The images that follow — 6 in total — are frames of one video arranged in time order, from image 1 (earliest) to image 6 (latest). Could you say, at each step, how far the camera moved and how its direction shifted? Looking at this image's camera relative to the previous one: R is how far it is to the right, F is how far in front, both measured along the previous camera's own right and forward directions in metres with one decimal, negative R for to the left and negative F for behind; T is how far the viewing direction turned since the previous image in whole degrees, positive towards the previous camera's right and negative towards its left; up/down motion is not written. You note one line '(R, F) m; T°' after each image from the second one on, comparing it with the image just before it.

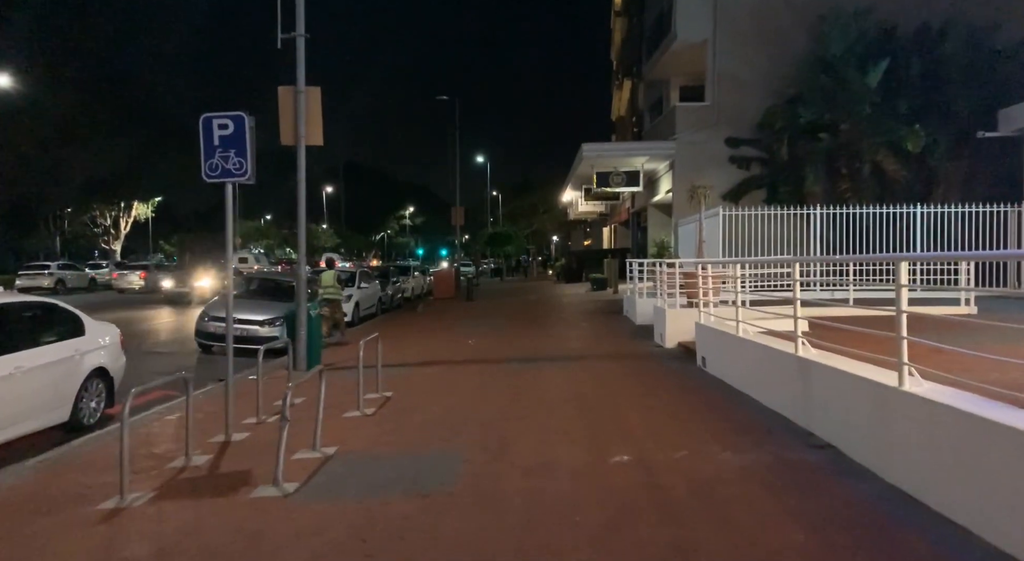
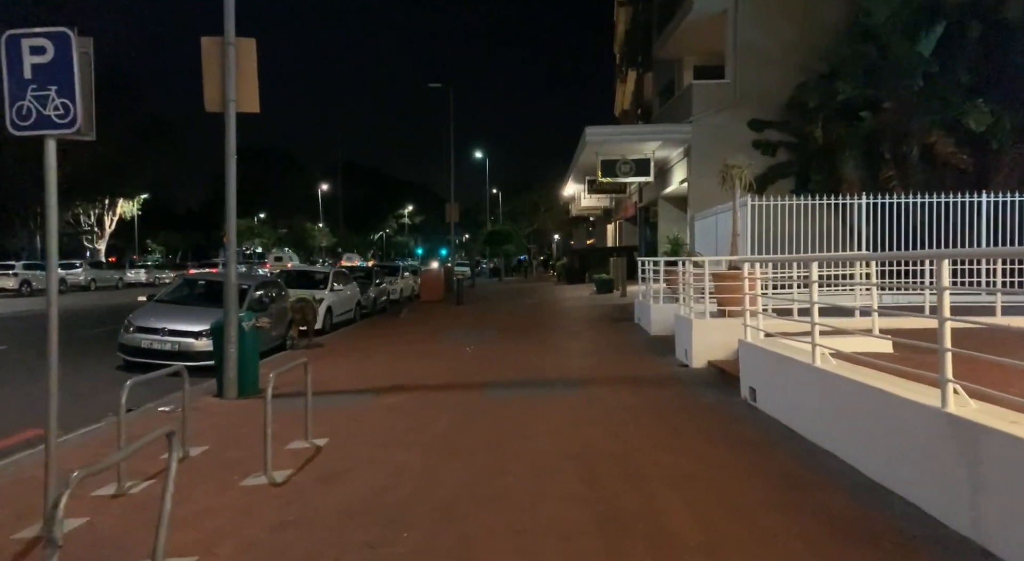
(+0.2, +2.5) m; 0°
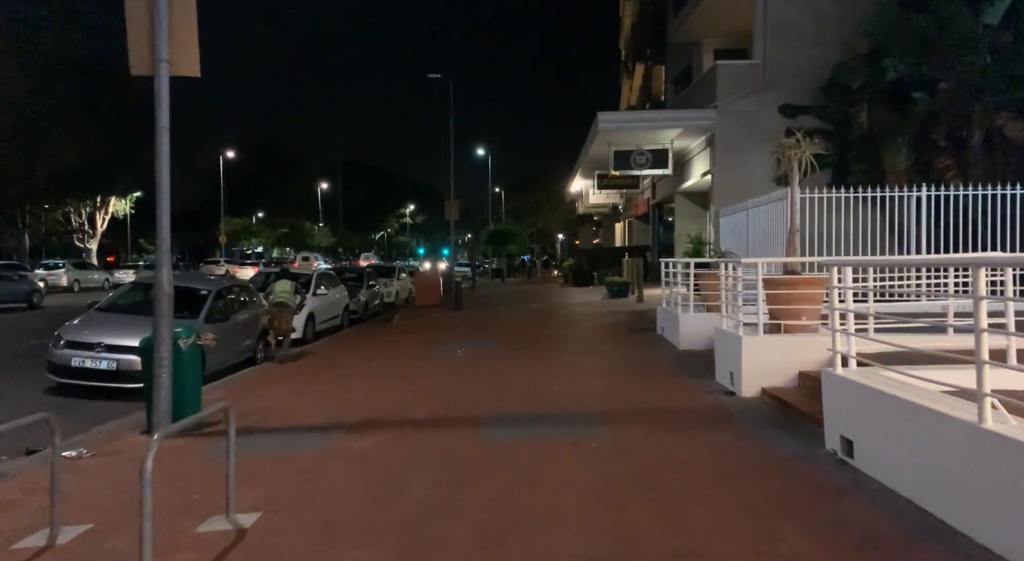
(0.0, +1.9) m; 0°
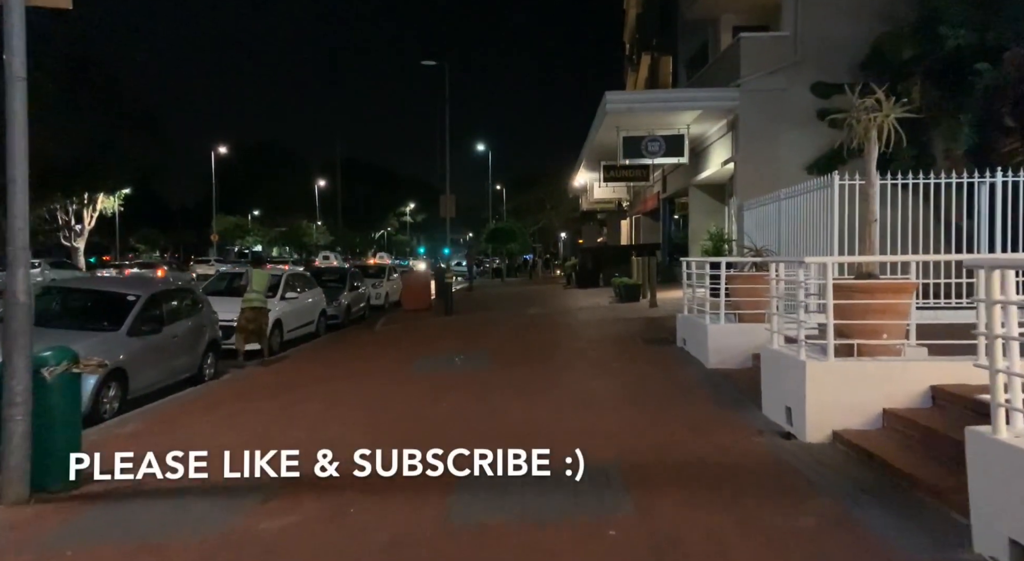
(+0.1, +2.0) m; 0°
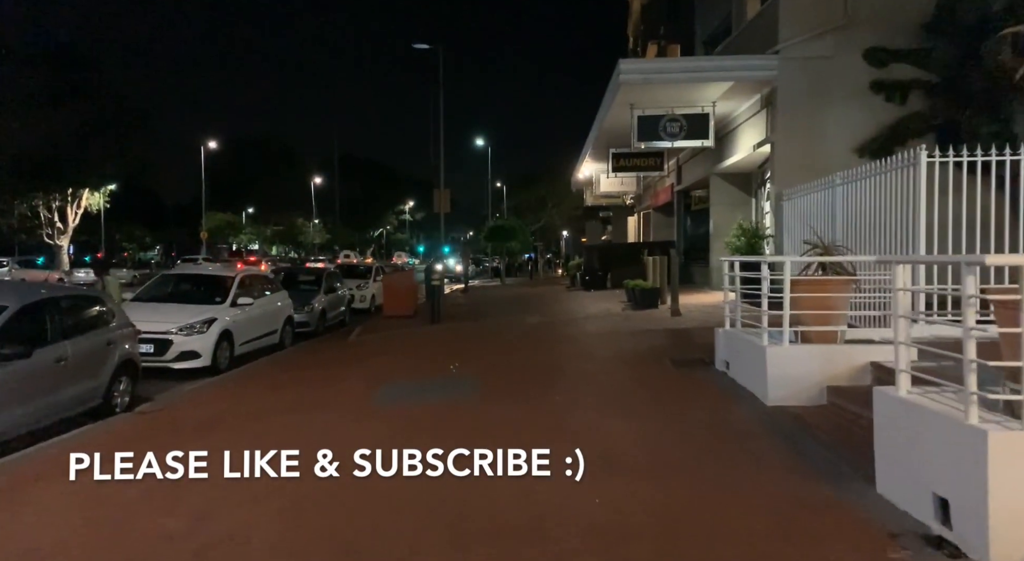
(+0.1, +2.4) m; 0°
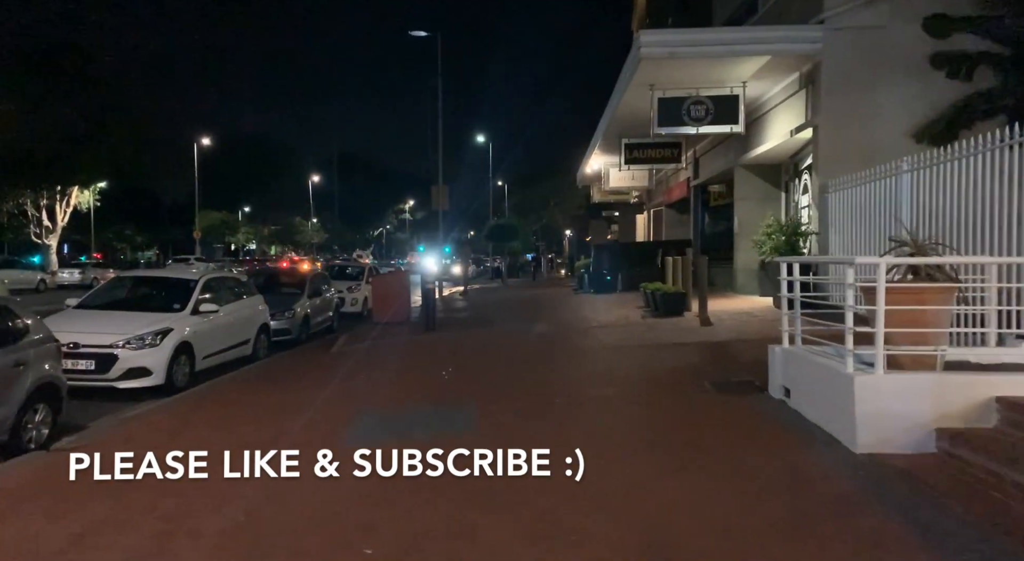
(-0.1, +1.7) m; 0°
